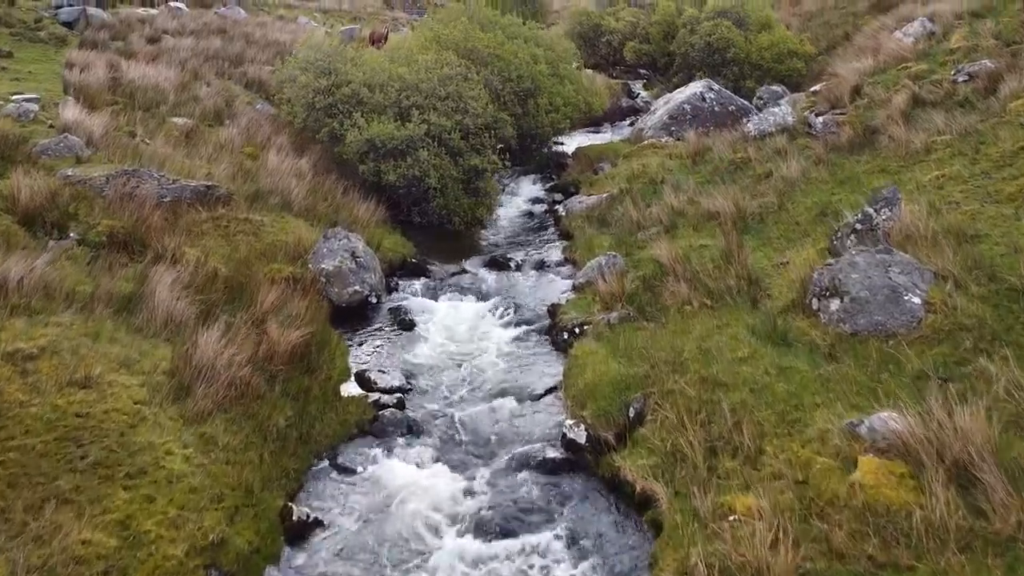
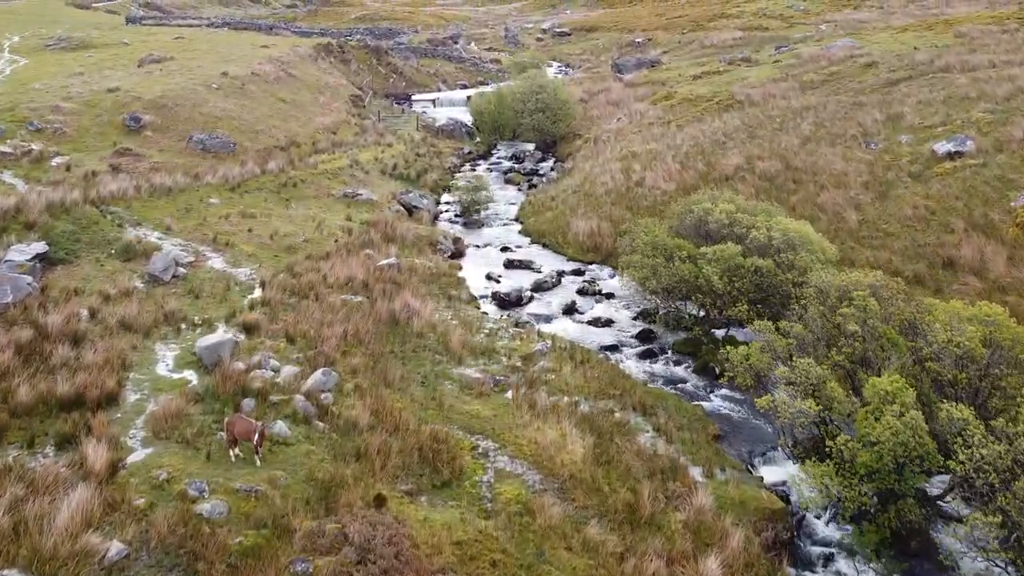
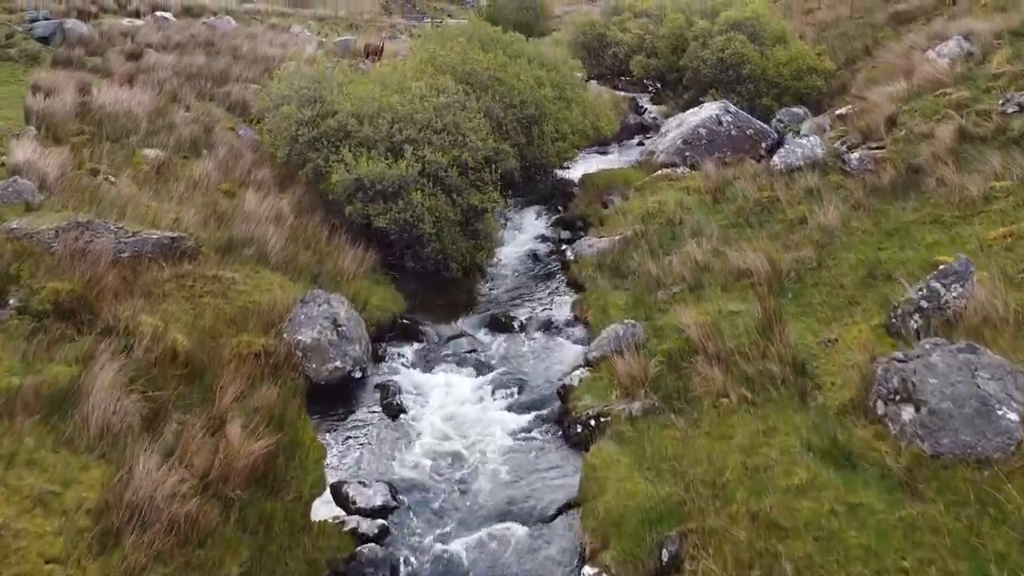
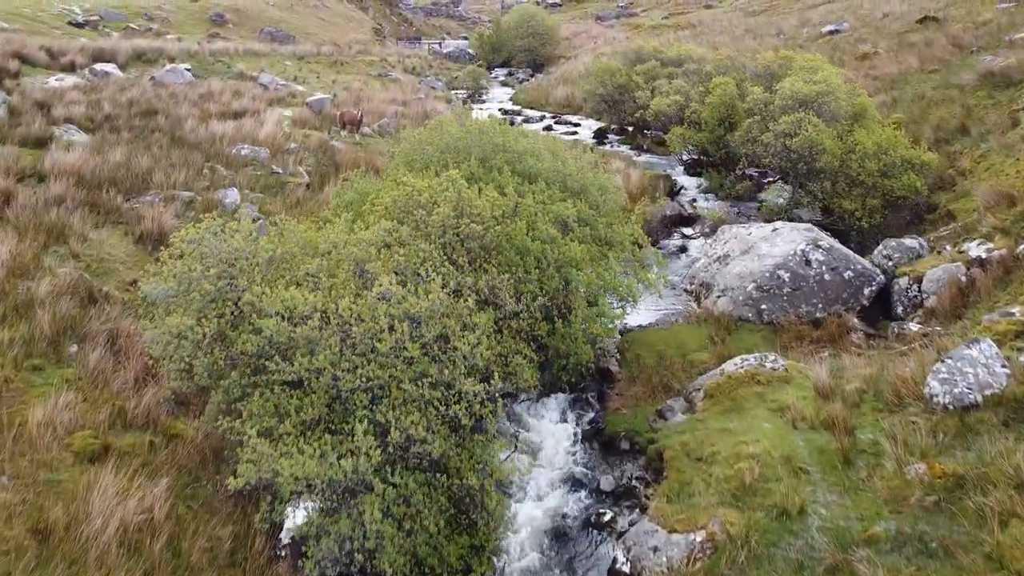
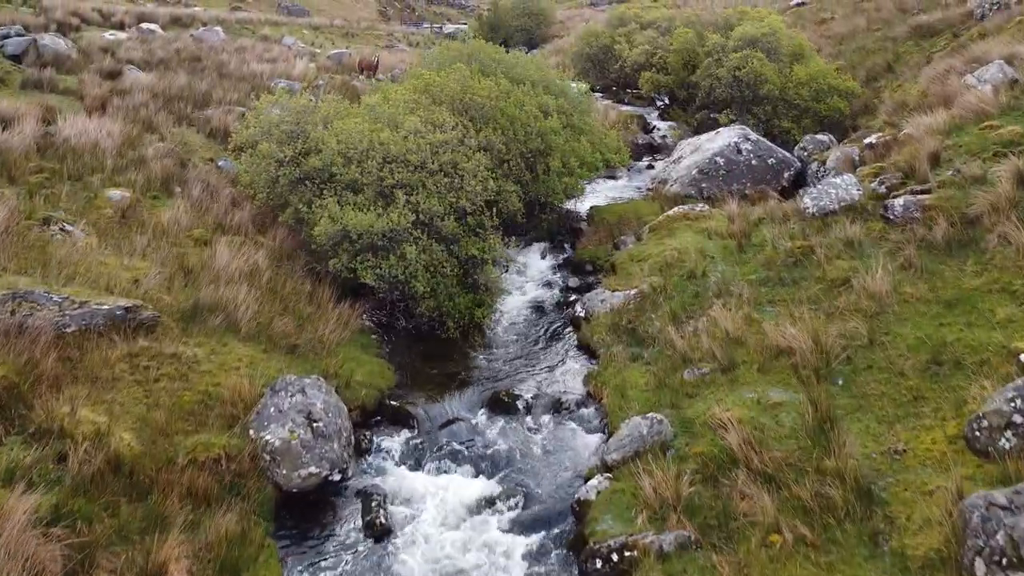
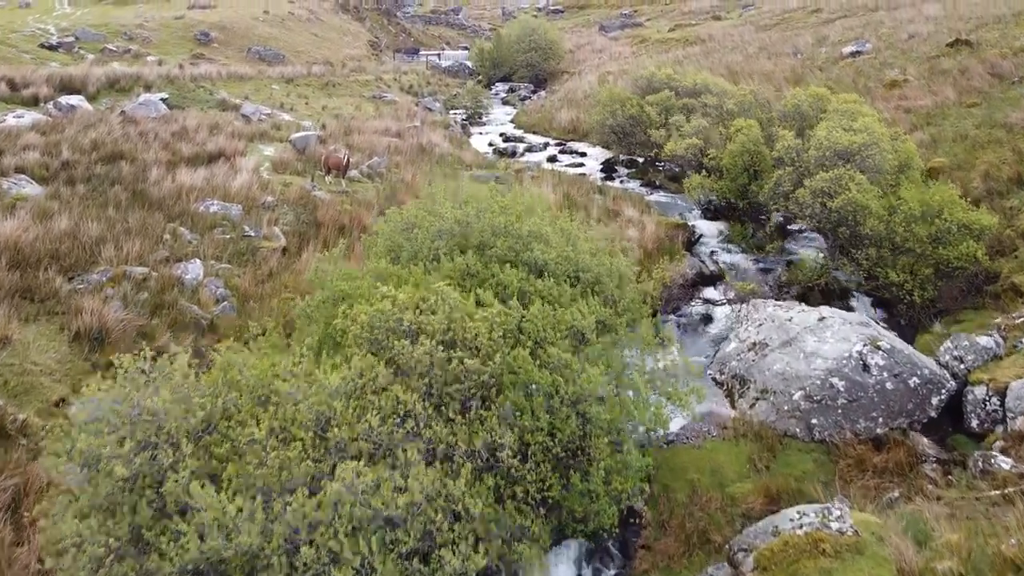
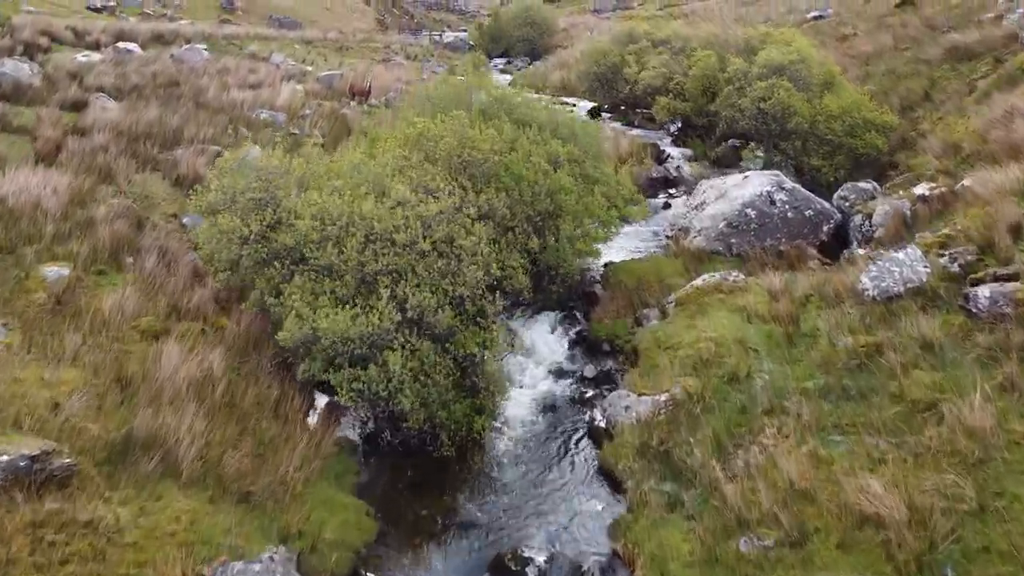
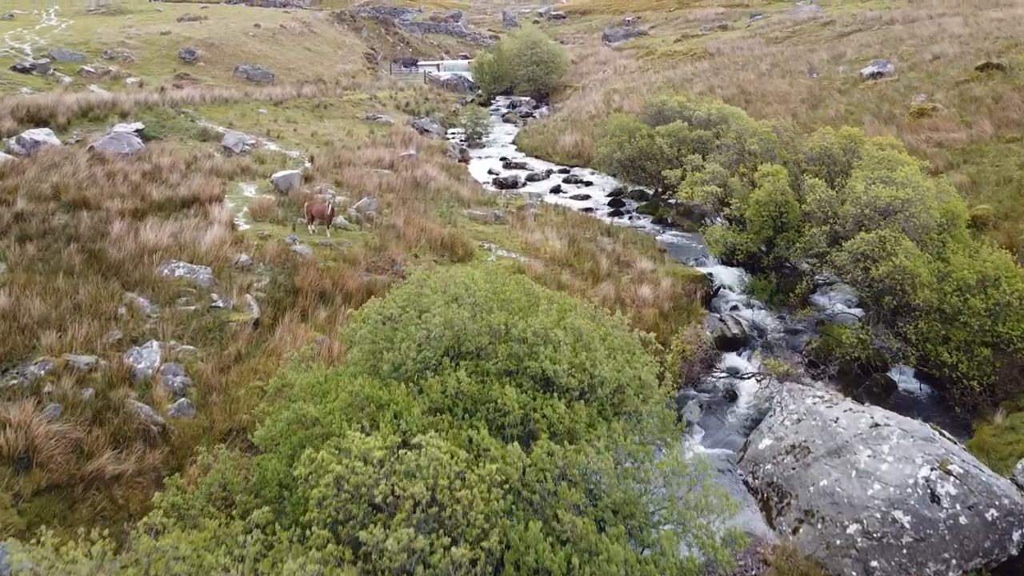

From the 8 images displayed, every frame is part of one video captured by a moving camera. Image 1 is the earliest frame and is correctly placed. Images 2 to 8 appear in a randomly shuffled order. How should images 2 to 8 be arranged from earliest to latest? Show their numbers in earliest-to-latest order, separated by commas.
3, 5, 7, 4, 6, 8, 2
